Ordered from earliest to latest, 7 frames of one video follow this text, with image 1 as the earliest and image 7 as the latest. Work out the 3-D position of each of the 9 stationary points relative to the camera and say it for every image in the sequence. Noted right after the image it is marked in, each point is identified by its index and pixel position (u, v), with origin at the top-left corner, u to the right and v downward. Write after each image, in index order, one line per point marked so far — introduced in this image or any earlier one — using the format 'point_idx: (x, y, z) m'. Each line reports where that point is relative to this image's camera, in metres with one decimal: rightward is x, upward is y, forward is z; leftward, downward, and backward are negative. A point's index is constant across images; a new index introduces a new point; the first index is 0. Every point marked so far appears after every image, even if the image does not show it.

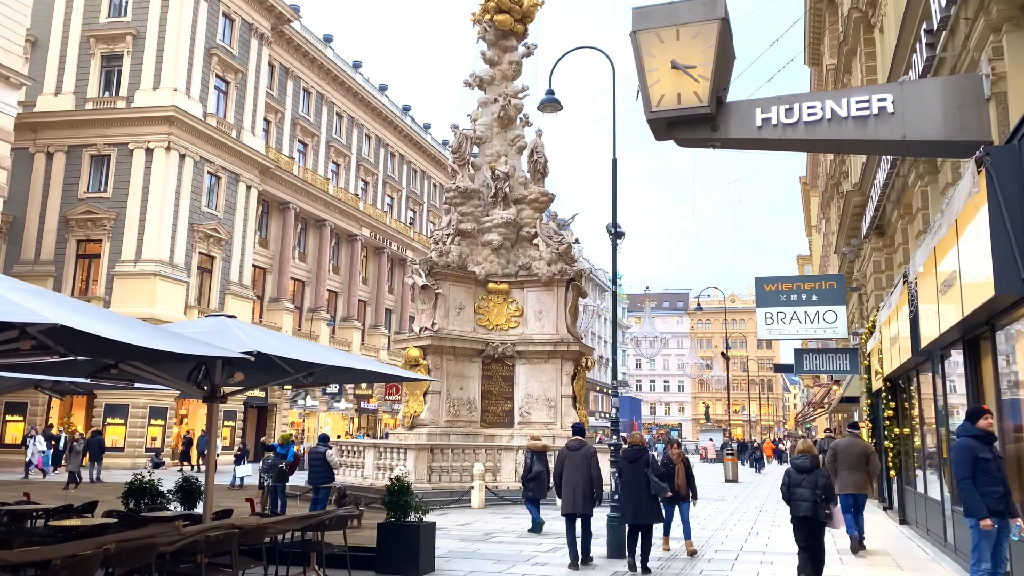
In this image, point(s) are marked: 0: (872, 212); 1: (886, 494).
0: (+7.4, +1.6, +16.6) m
1: (+7.8, -4.3, +16.9) m
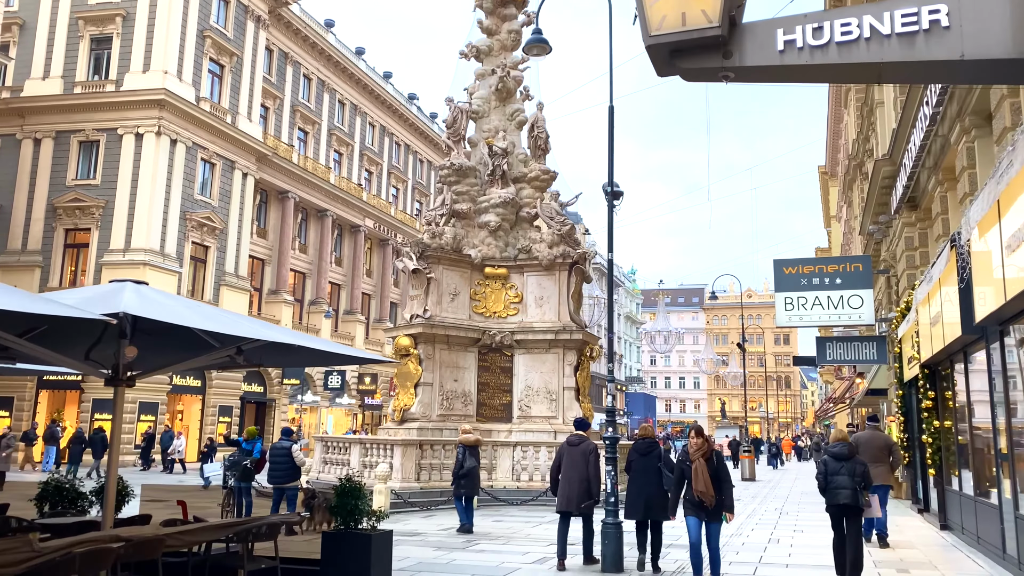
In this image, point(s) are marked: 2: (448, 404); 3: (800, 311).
0: (+7.2, +2.0, +14.9) m
1: (+7.7, -3.9, +15.2) m
2: (-1.5, -2.7, +19.1) m
3: (+6.9, -0.6, +19.5) m
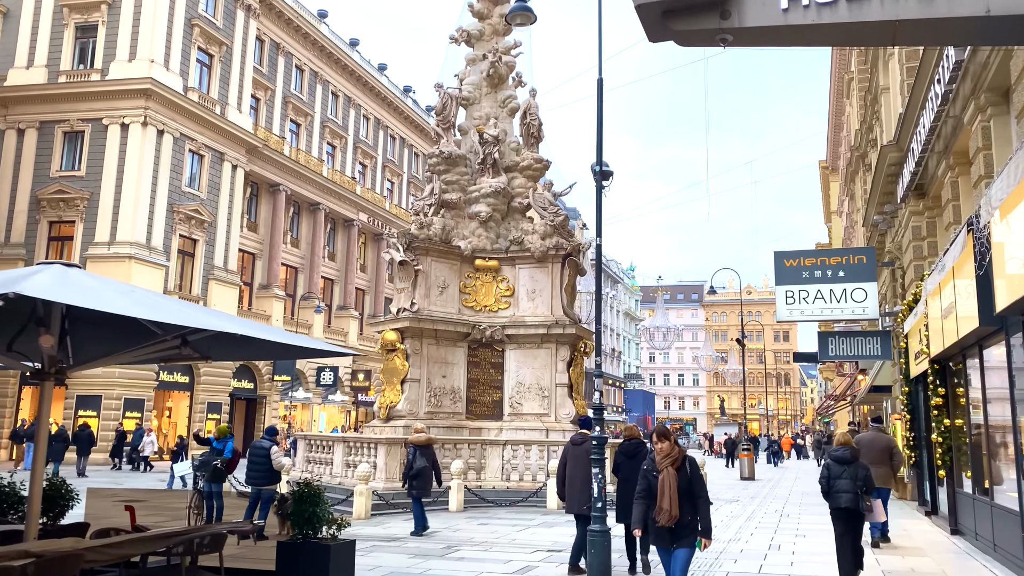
0: (+7.0, +2.1, +14.2) m
1: (+7.5, -3.7, +14.5) m
2: (-1.7, -2.6, +18.4) m
3: (+6.7, -0.4, +18.8) m
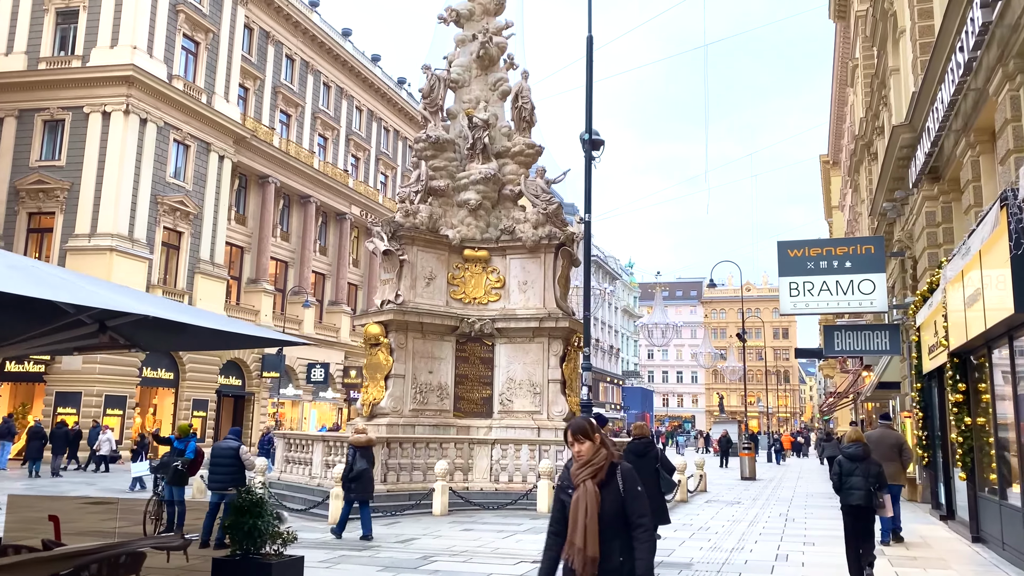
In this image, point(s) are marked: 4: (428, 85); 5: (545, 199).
0: (+6.8, +2.3, +13.3) m
1: (+7.3, -3.6, +13.6) m
2: (-2.0, -2.4, +17.5) m
3: (+6.5, -0.2, +17.9) m
4: (-2.0, +4.9, +19.7) m
5: (+0.8, +2.1, +19.0) m
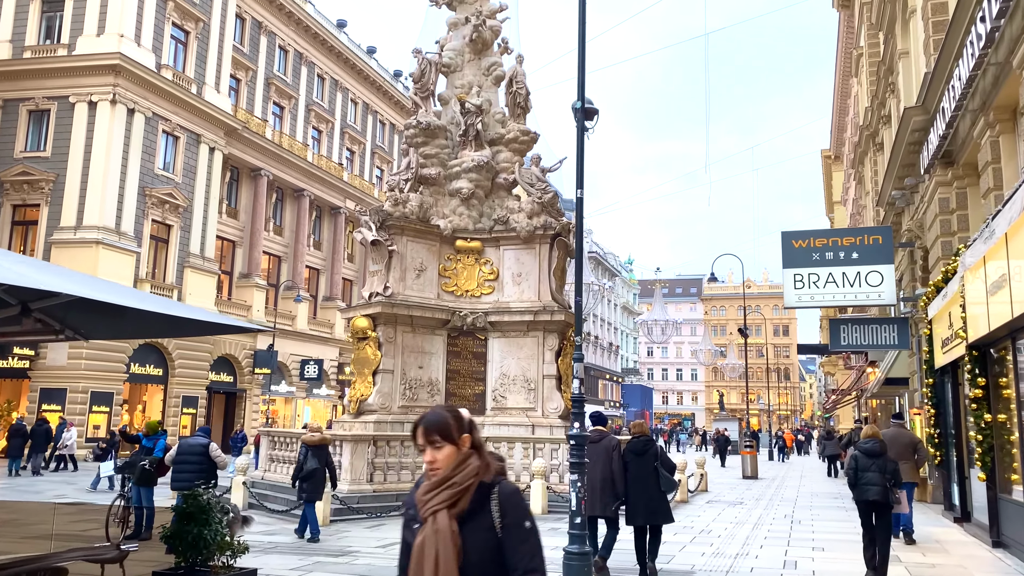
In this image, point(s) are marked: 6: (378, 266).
0: (+6.7, +2.5, +12.6) m
1: (+7.1, -3.4, +12.9) m
2: (-2.1, -2.2, +16.8) m
3: (+6.3, 0.0, +17.2) m
4: (-2.2, +5.1, +18.9) m
5: (+0.6, +2.3, +18.3) m
6: (-2.9, +0.5, +17.6) m
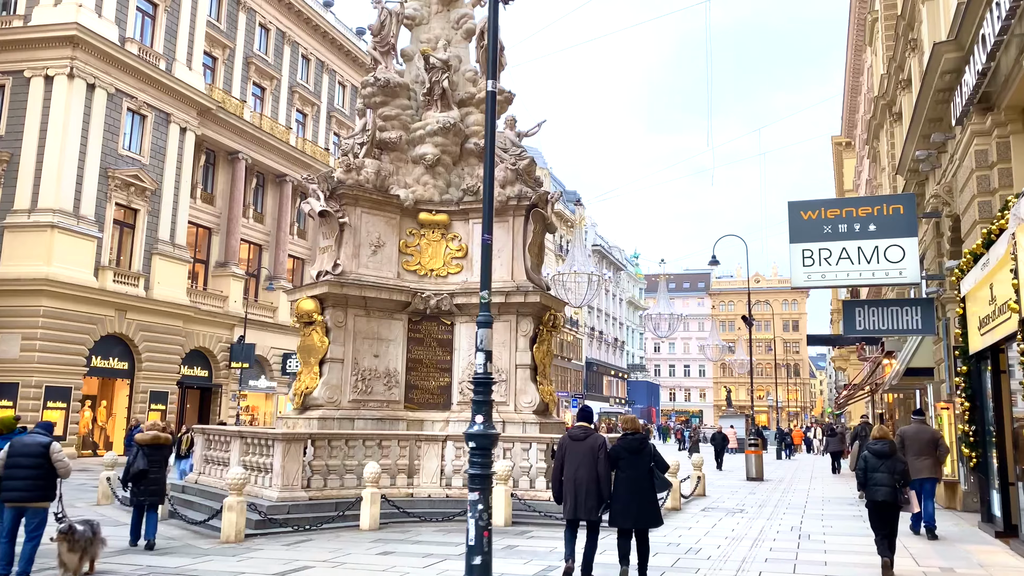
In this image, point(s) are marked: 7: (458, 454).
0: (+6.0, +2.9, +10.4) m
1: (+6.5, -3.0, +10.8) m
2: (-2.7, -1.8, +14.7) m
3: (+5.7, +0.4, +15.0) m
4: (-2.8, +5.5, +16.8) m
5: (0.0, +2.7, +16.2) m
6: (-3.5, +0.9, +15.5) m
7: (-0.9, -2.7, +13.4) m
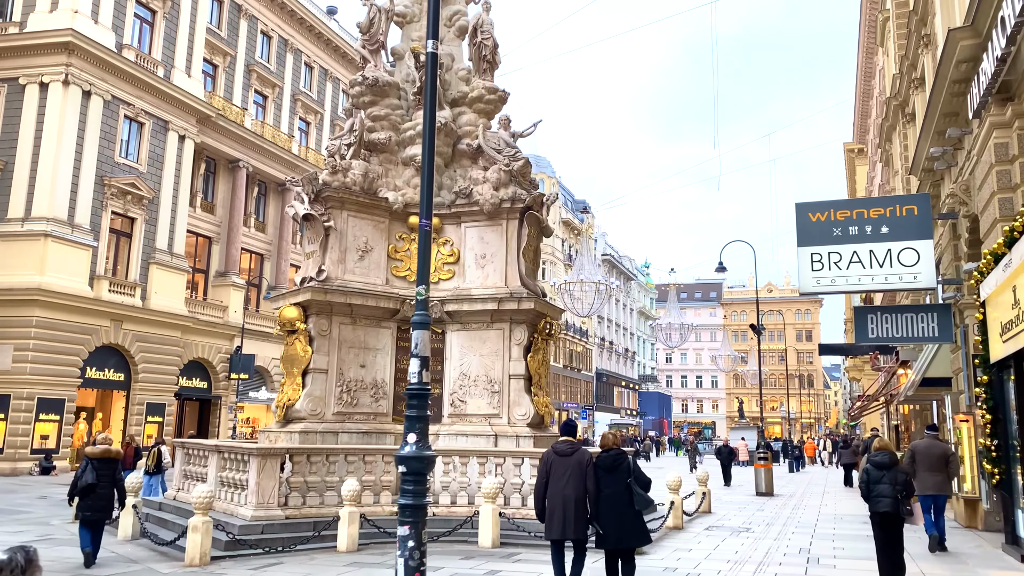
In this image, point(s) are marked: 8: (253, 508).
0: (+5.8, +2.9, +9.6) m
1: (+6.3, -3.0, +9.9) m
2: (-2.8, -1.9, +14.1) m
3: (+5.6, +0.3, +14.2) m
4: (-2.9, +5.4, +16.3) m
5: (-0.1, +2.6, +15.5) m
6: (-3.6, +0.8, +14.8) m
7: (-1.1, -2.8, +12.7) m
8: (-3.6, -3.1, +11.3) m
